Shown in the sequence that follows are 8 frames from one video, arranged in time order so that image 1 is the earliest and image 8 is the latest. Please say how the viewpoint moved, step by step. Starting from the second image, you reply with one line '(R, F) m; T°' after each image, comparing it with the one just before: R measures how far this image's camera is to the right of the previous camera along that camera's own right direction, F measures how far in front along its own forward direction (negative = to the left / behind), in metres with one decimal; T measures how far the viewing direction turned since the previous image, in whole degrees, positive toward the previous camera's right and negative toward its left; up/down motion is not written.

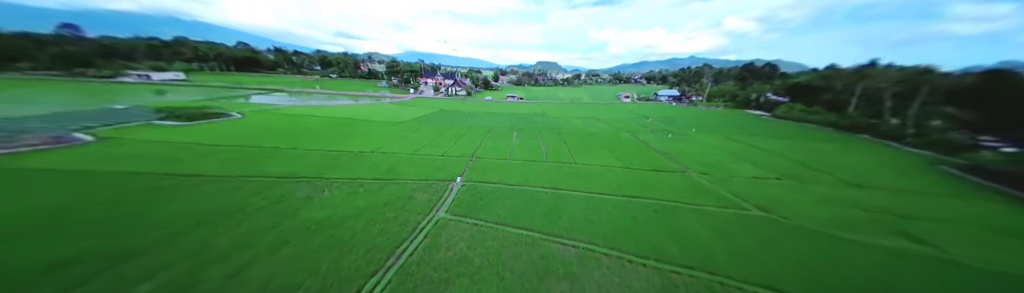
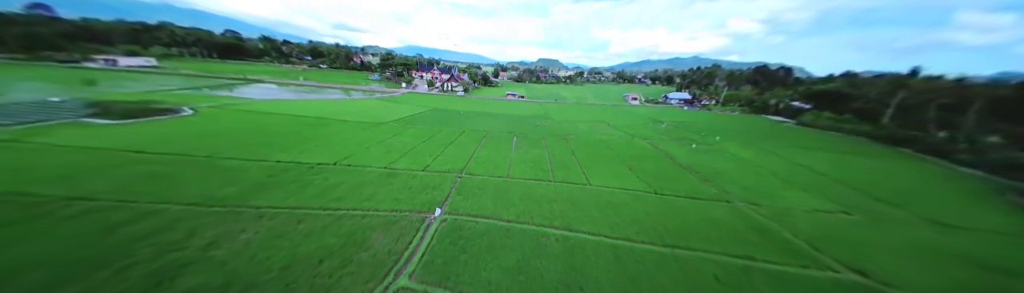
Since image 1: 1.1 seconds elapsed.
(0.0, +2.8) m; 0°
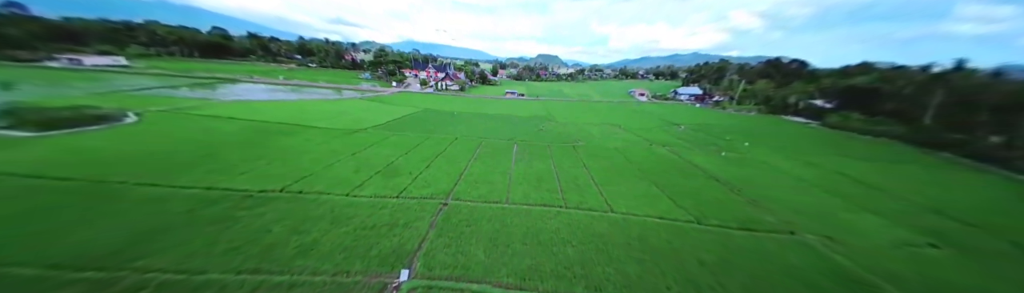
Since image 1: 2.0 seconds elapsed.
(0.0, +2.5) m; 0°
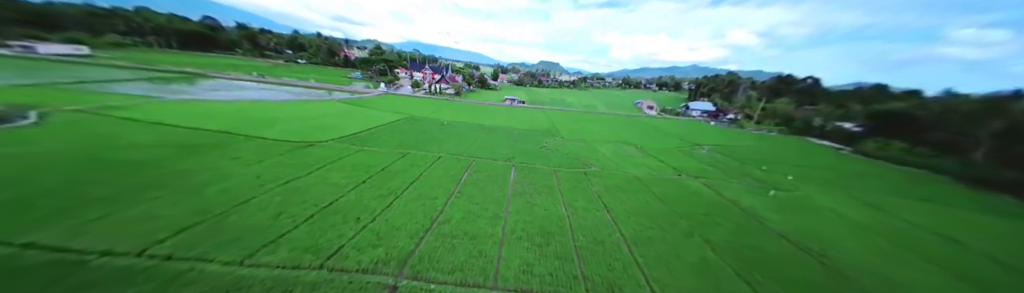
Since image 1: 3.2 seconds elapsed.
(+0.1, +3.1) m; 0°
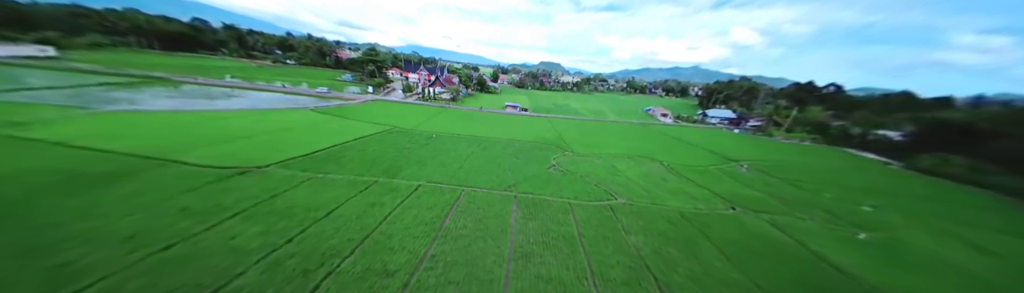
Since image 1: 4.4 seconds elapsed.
(0.0, +3.2) m; 0°
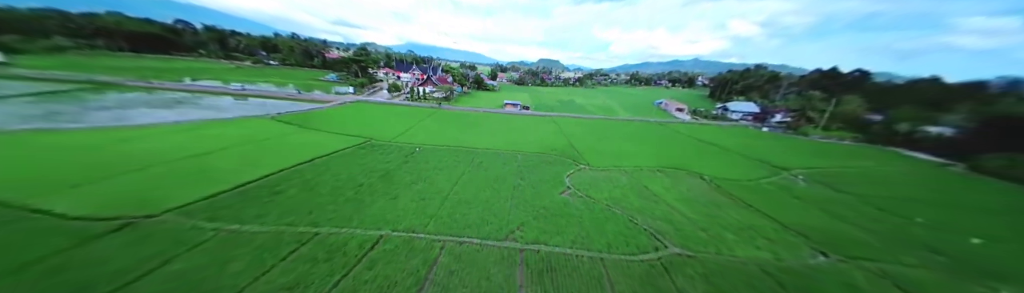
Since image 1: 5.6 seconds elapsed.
(-0.1, +3.2) m; 0°
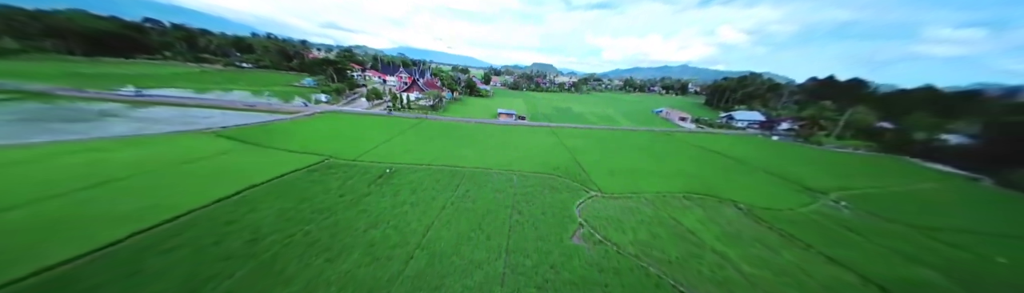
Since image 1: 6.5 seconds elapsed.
(+0.1, +2.5) m; +1°
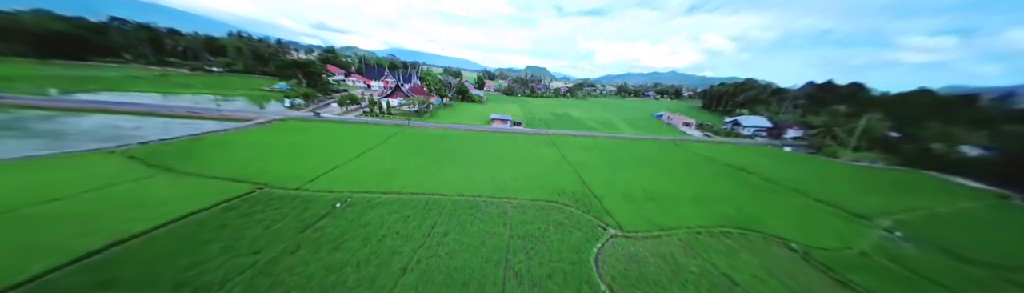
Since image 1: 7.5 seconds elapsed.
(0.0, +2.7) m; +2°
